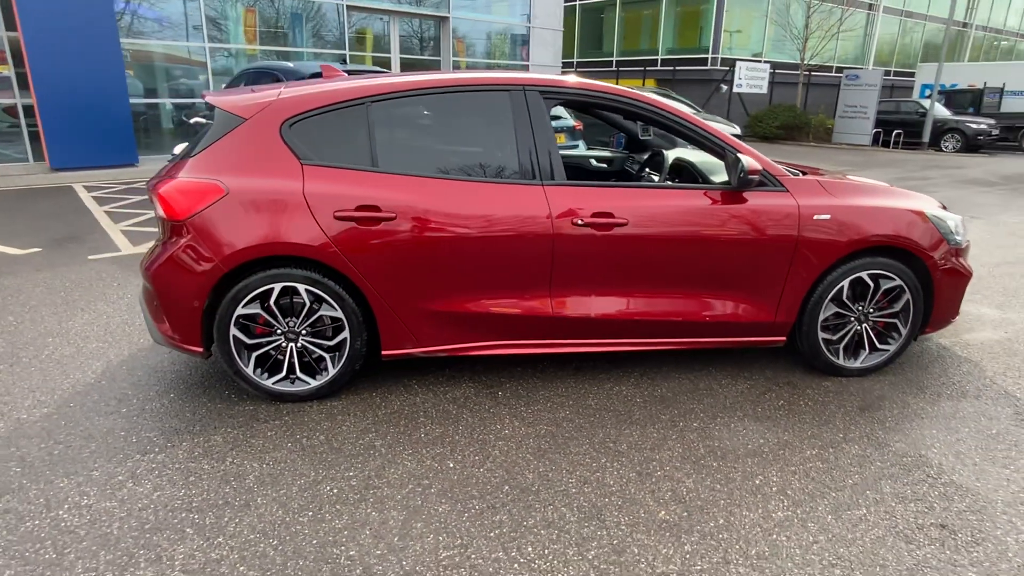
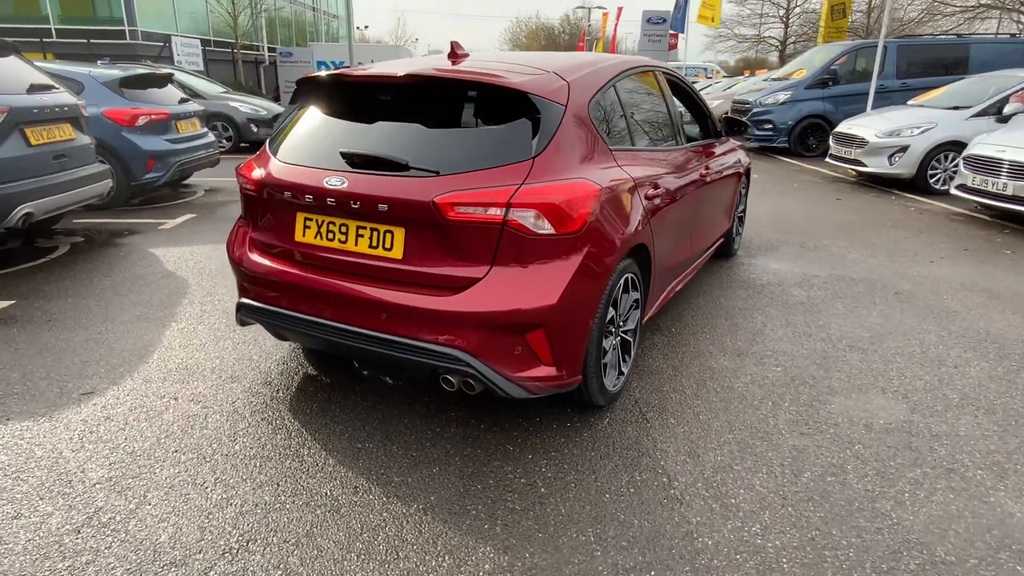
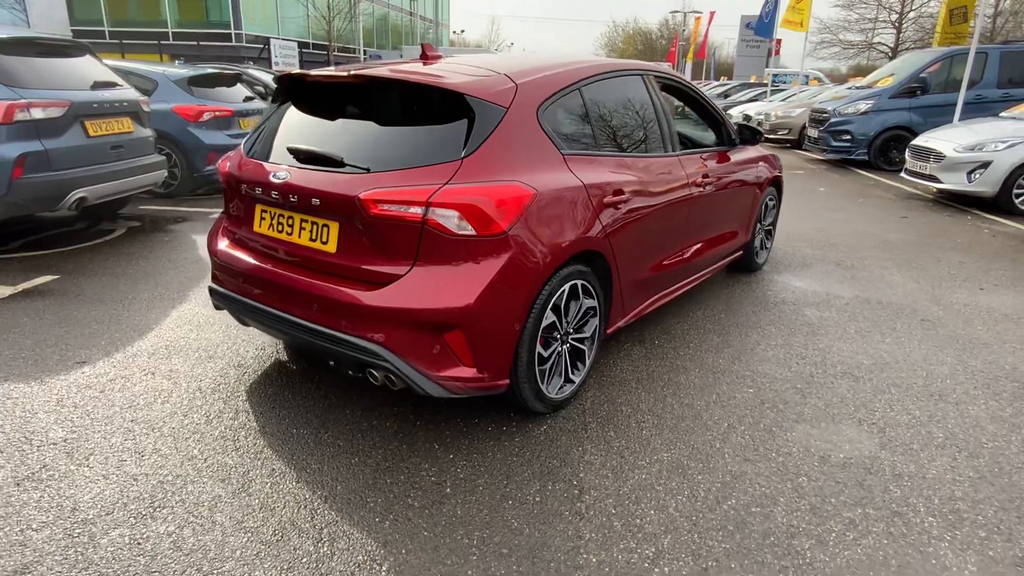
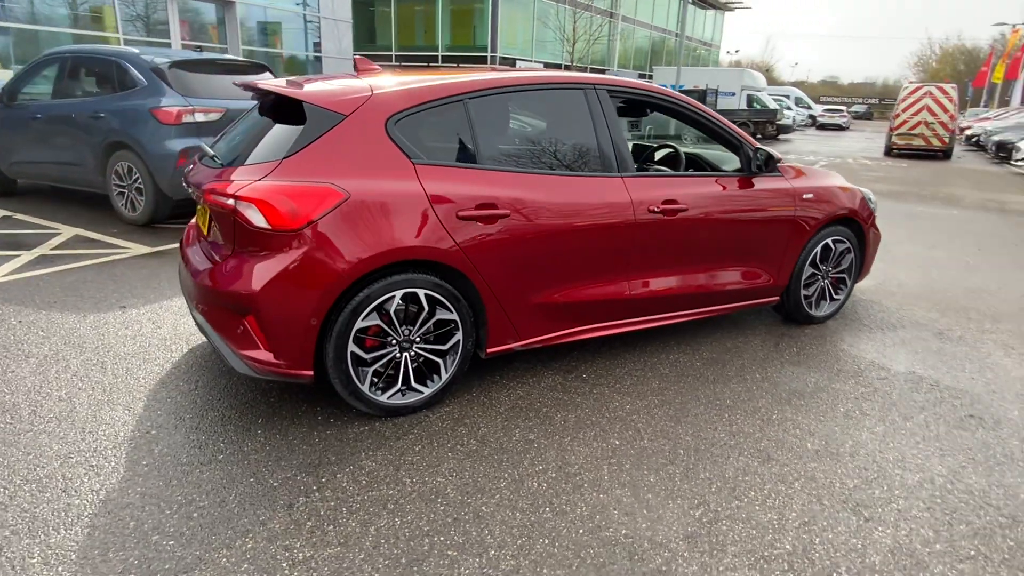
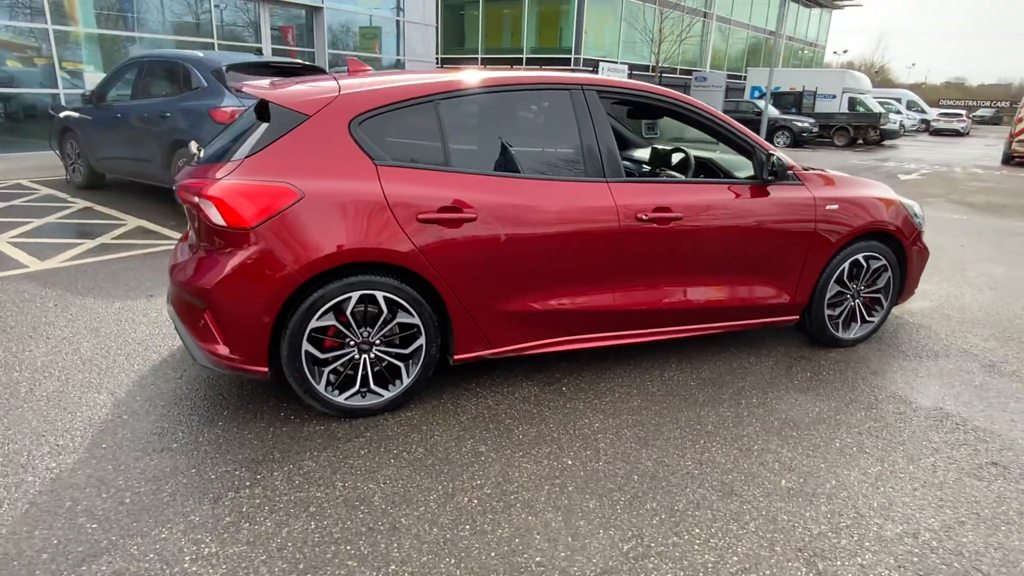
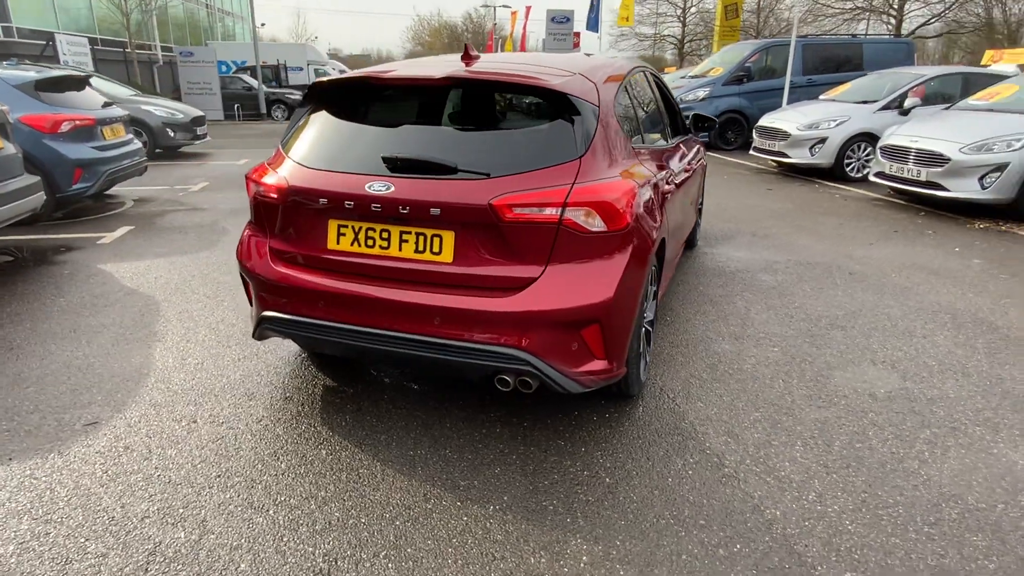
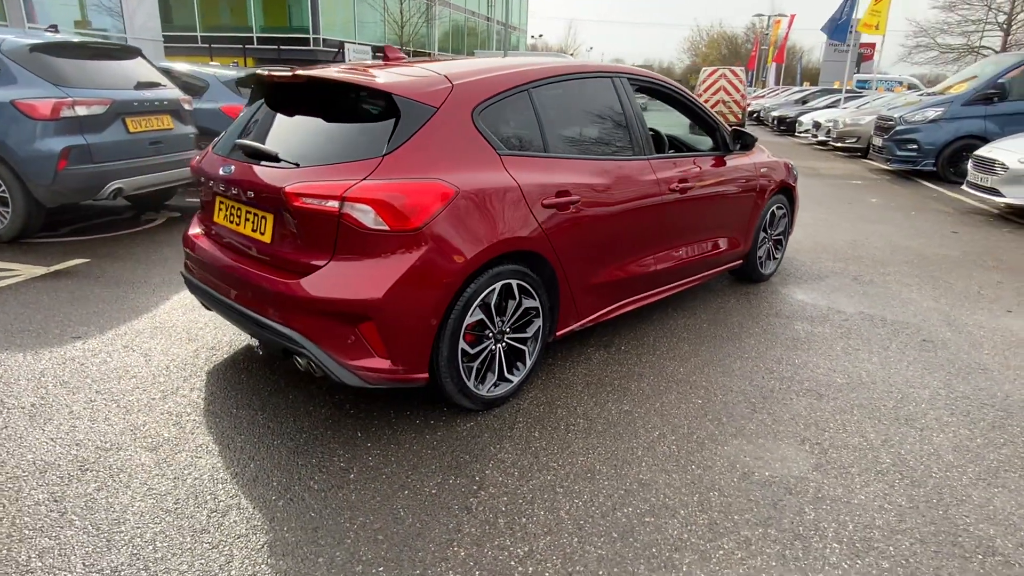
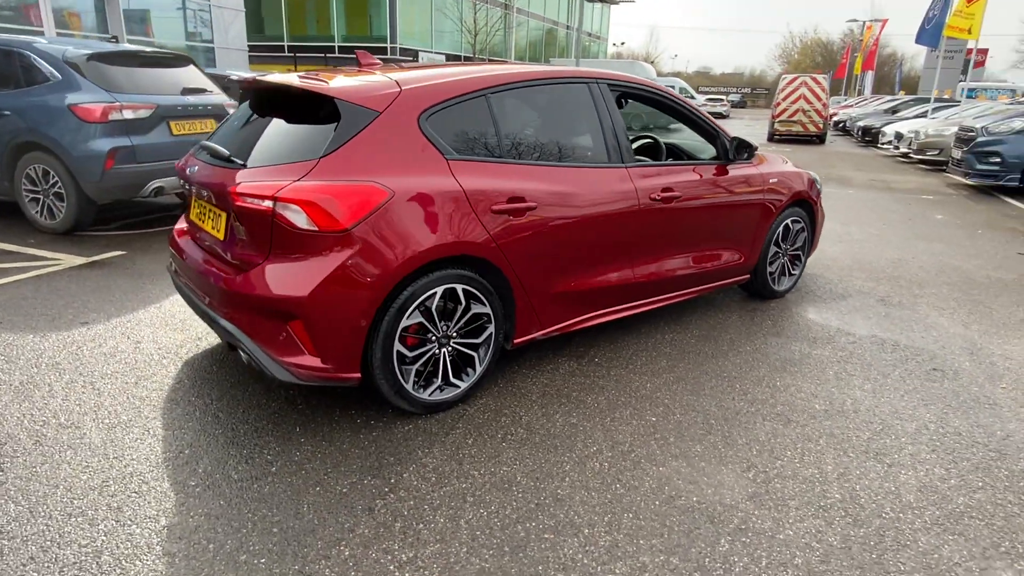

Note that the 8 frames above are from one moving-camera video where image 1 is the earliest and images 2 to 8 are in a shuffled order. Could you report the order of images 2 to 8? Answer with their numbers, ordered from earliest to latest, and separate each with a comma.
5, 4, 8, 7, 3, 2, 6
